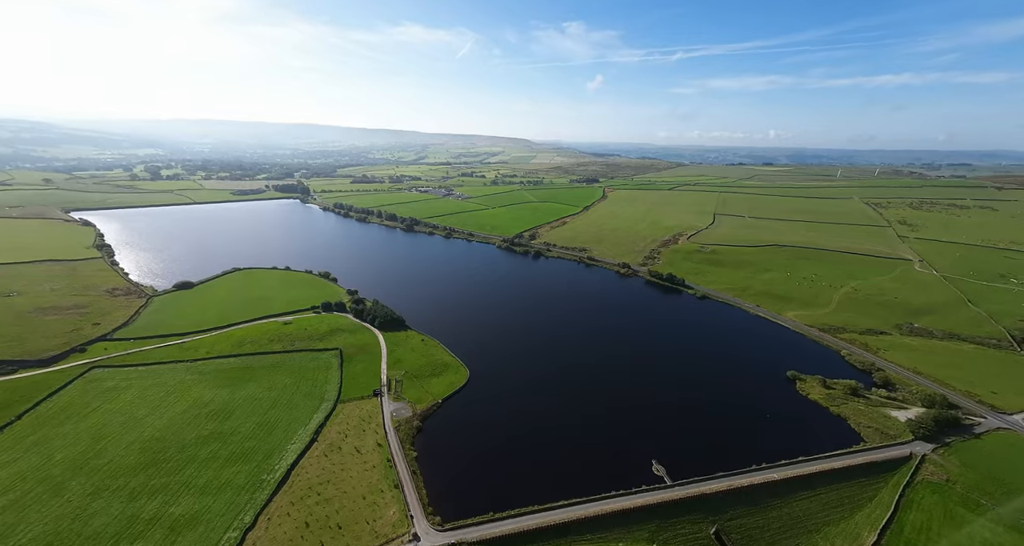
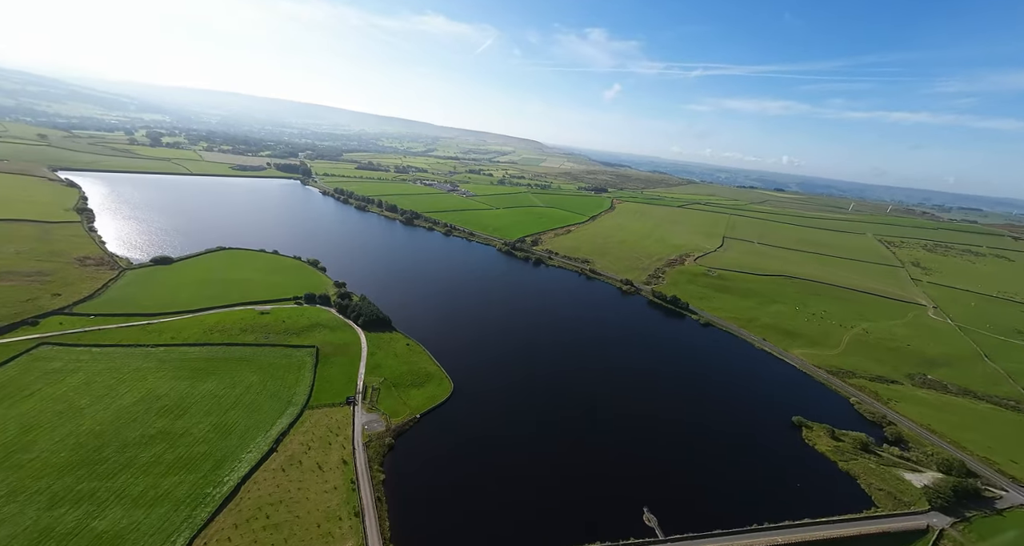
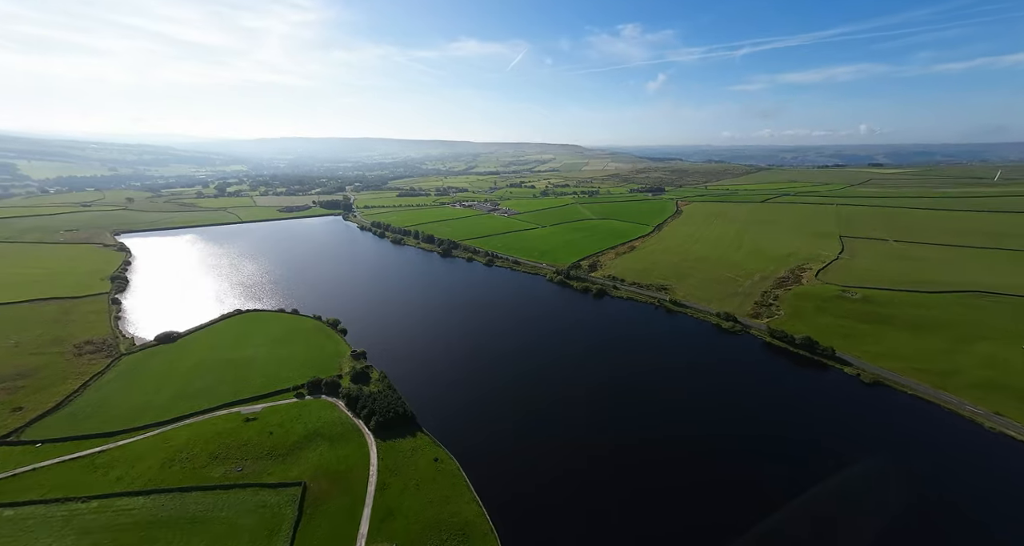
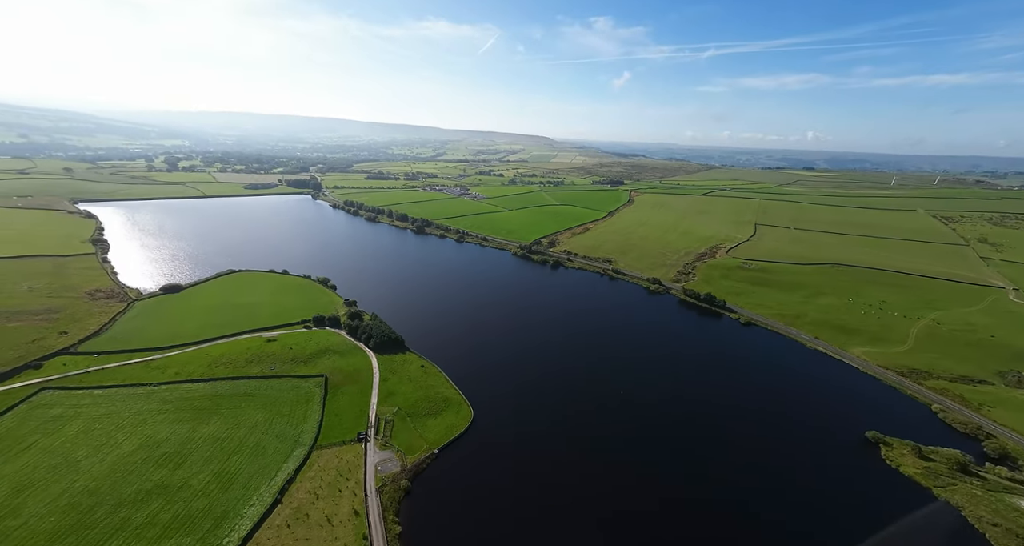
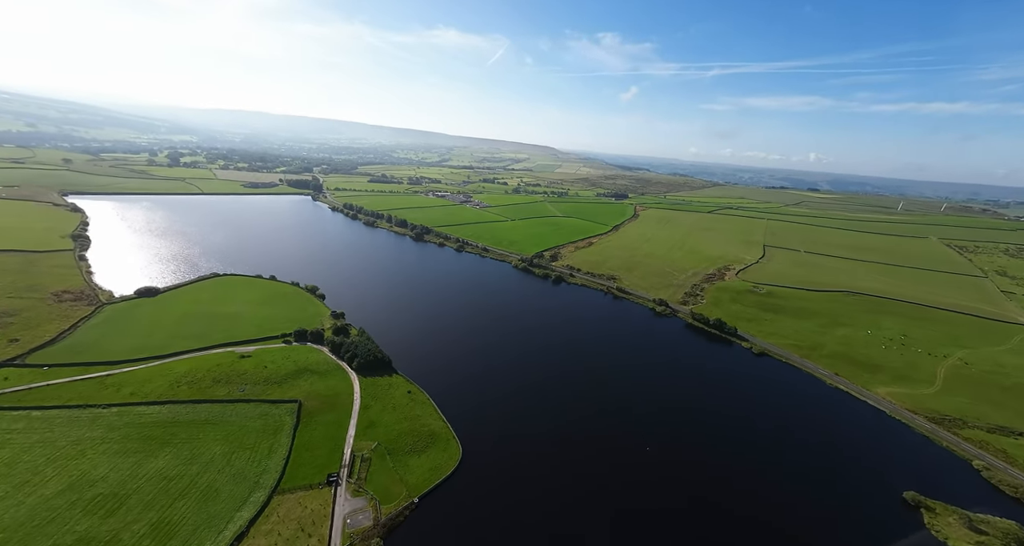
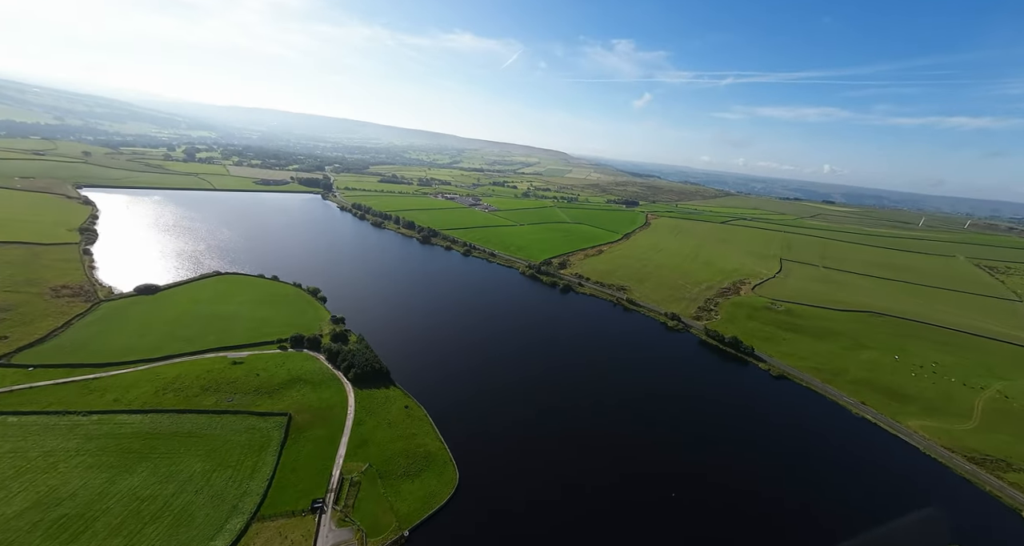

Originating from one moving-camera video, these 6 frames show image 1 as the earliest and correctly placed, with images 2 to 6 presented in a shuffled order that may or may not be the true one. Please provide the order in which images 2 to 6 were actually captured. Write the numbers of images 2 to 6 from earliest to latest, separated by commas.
2, 4, 5, 6, 3
